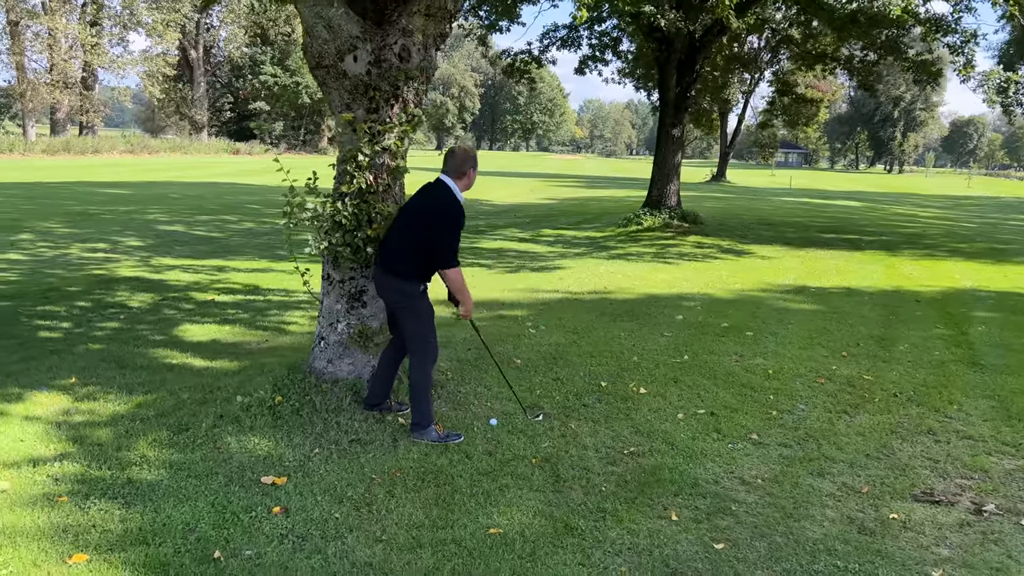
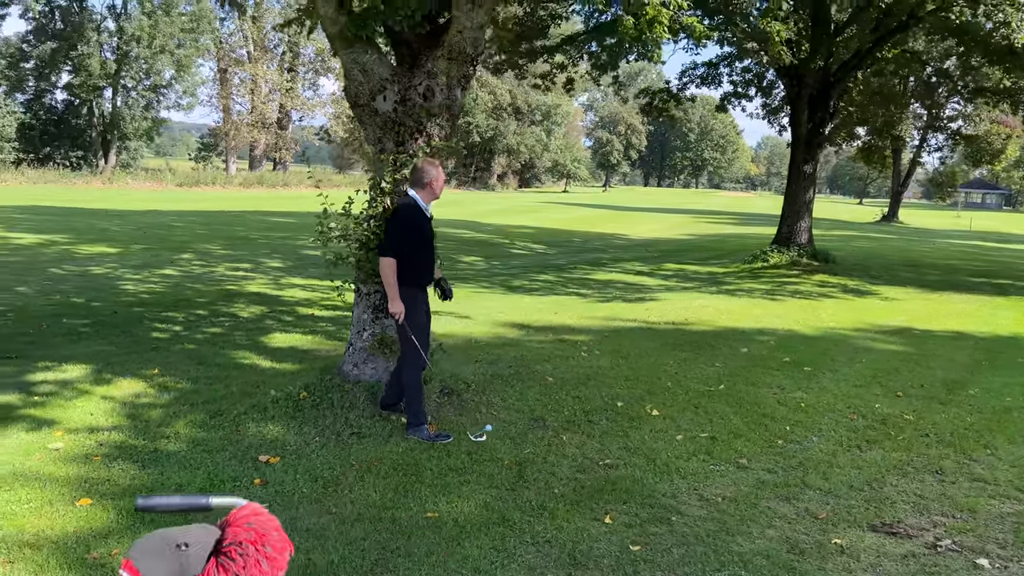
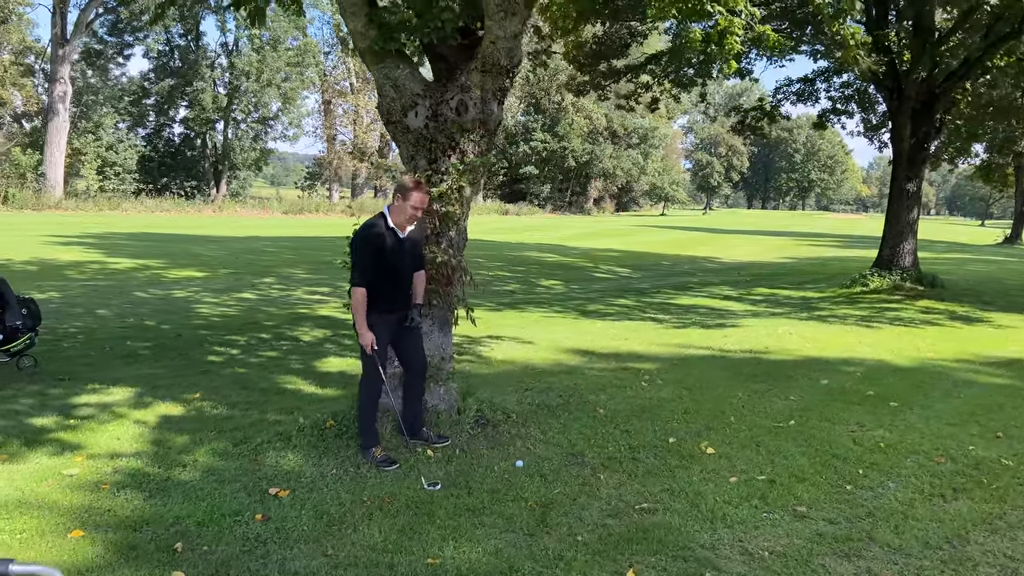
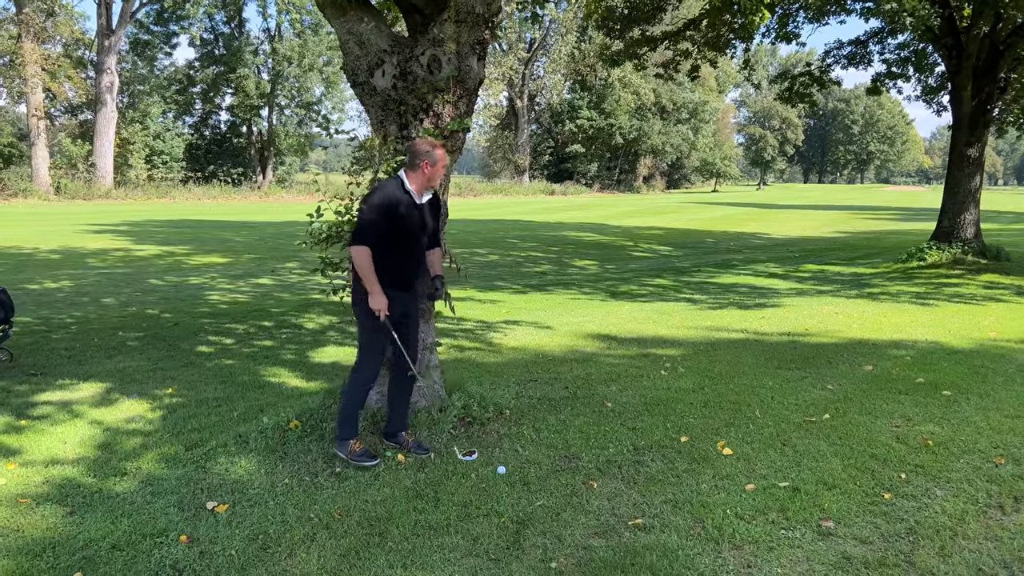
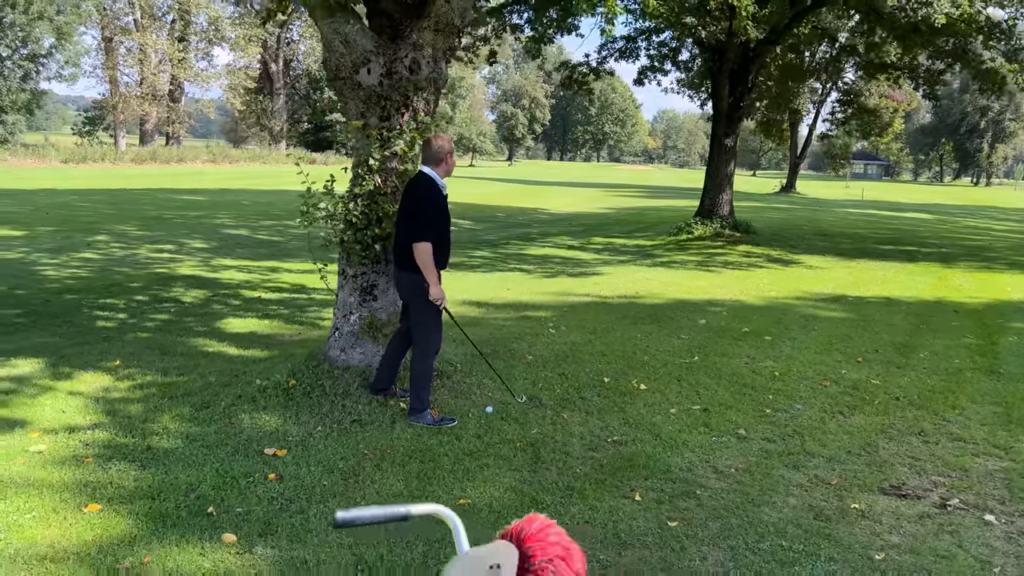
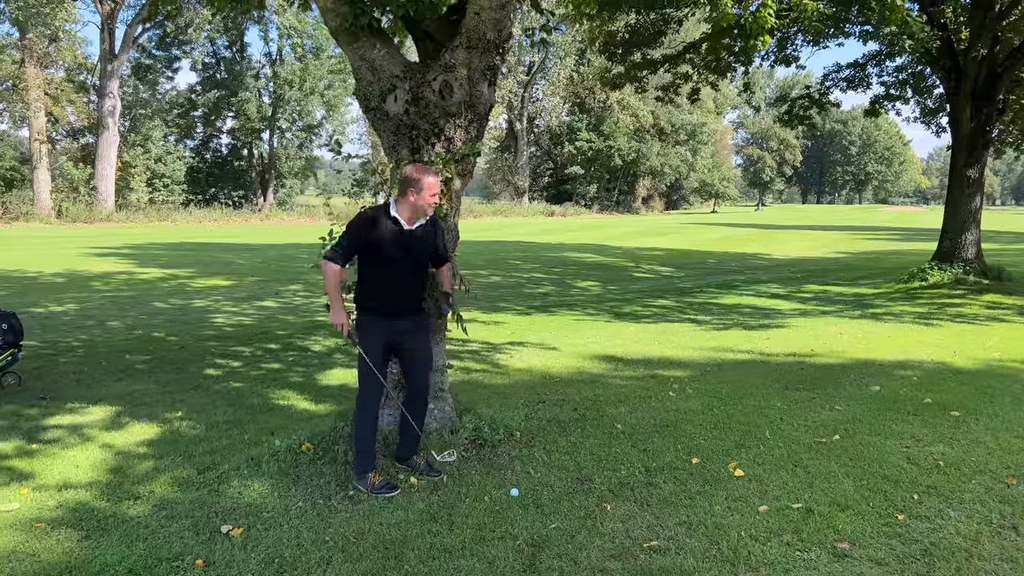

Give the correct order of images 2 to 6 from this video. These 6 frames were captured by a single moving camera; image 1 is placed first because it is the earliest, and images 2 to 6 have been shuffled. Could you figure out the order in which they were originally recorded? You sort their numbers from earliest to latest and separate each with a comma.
5, 2, 3, 6, 4
